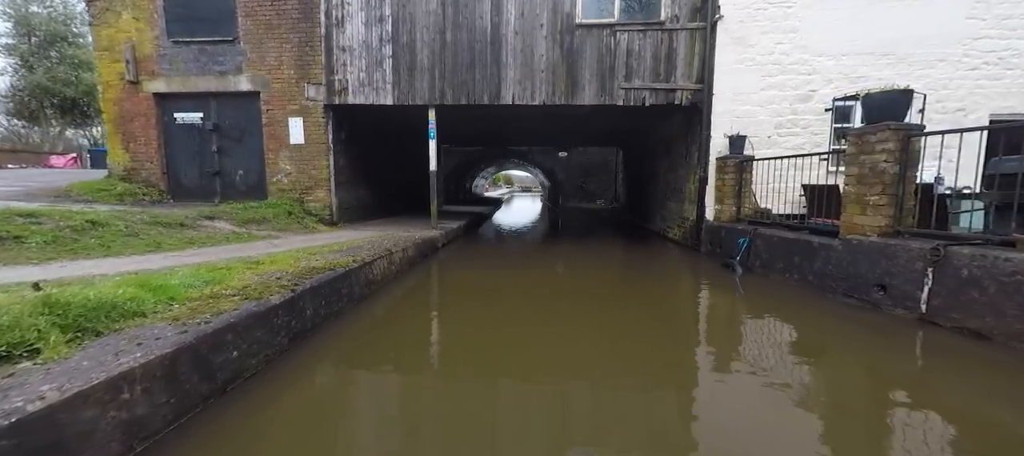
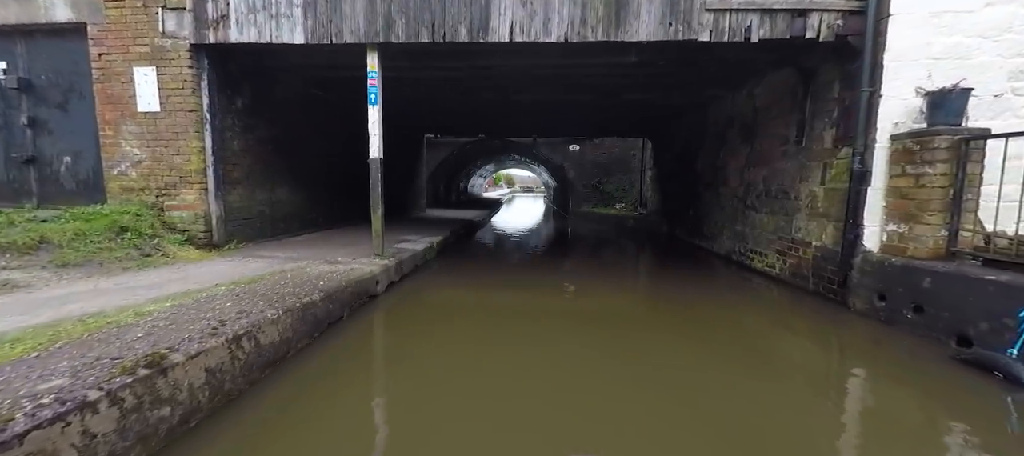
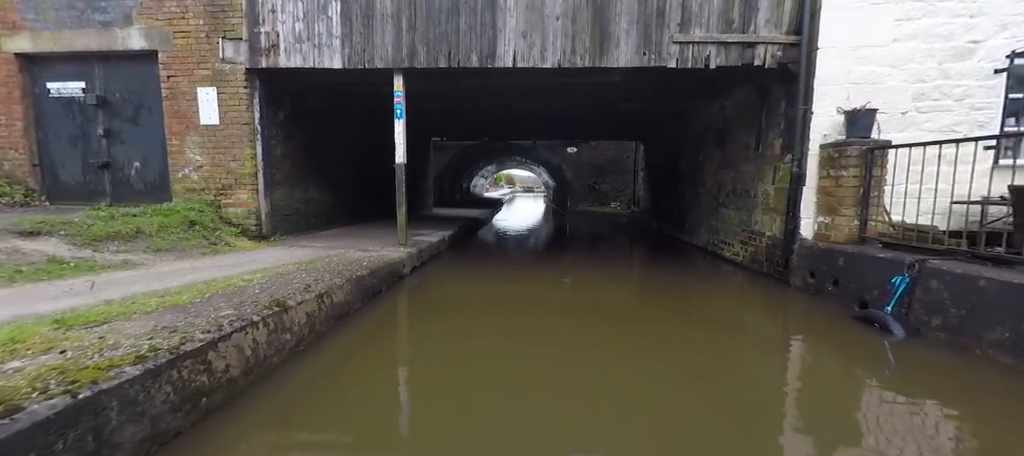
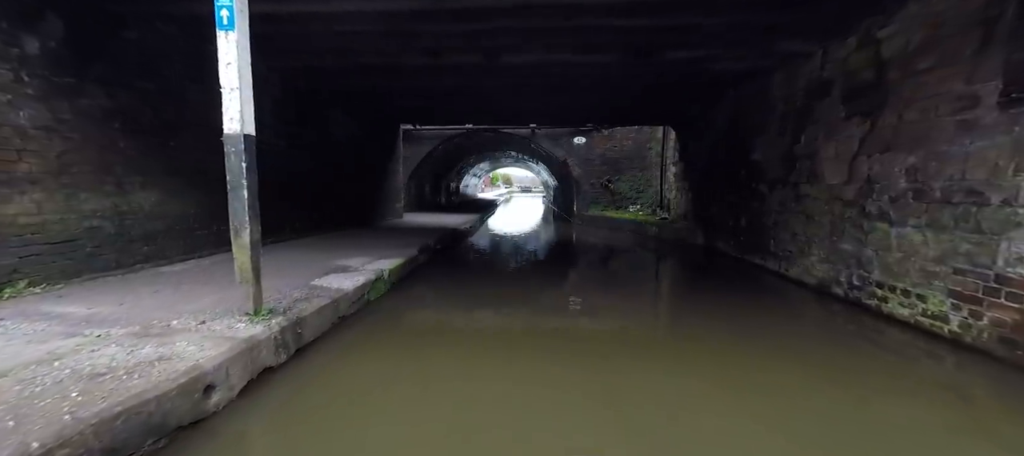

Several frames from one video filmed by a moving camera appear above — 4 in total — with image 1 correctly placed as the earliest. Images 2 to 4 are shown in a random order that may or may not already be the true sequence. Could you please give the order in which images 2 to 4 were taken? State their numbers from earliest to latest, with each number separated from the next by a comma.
3, 2, 4
